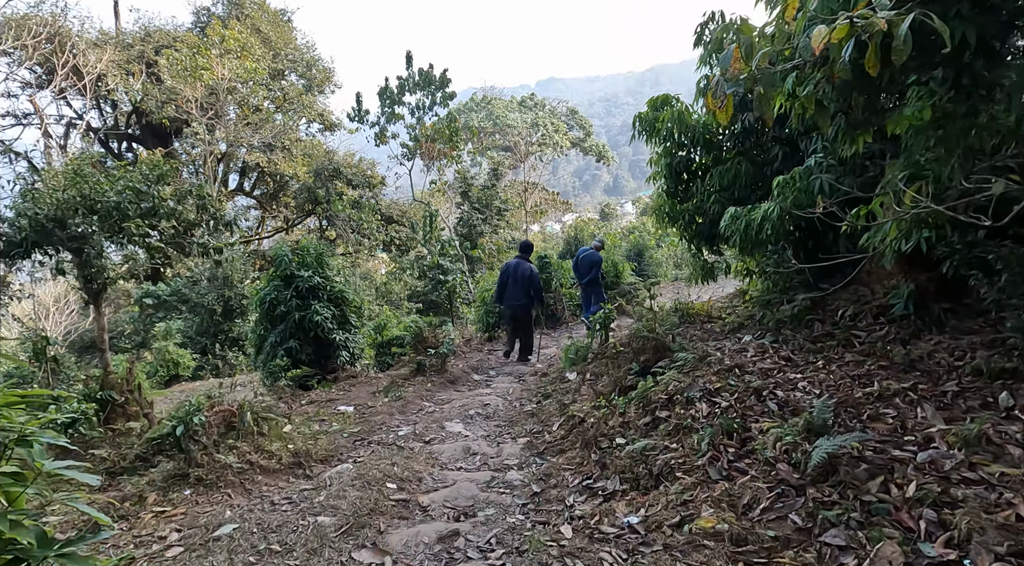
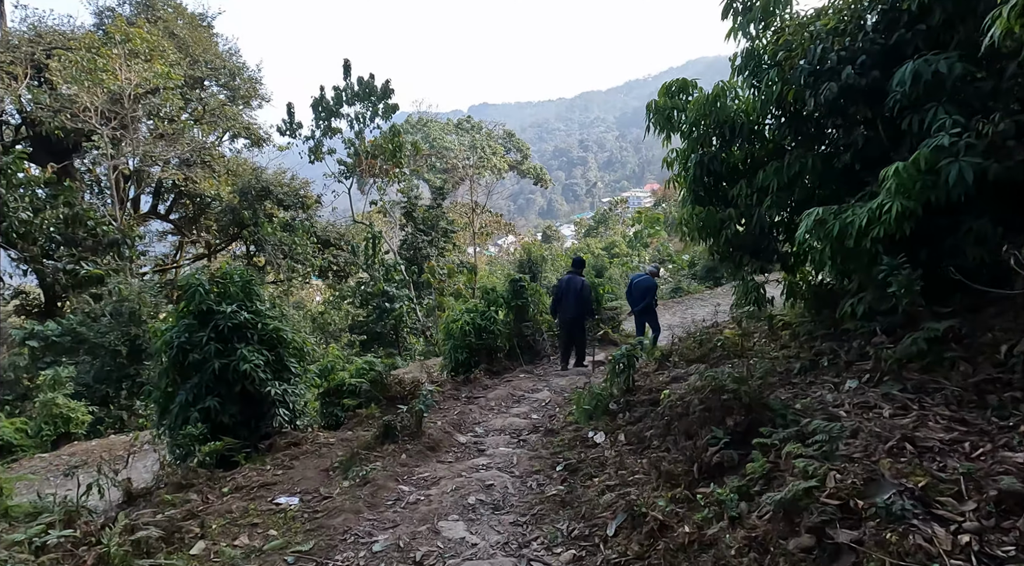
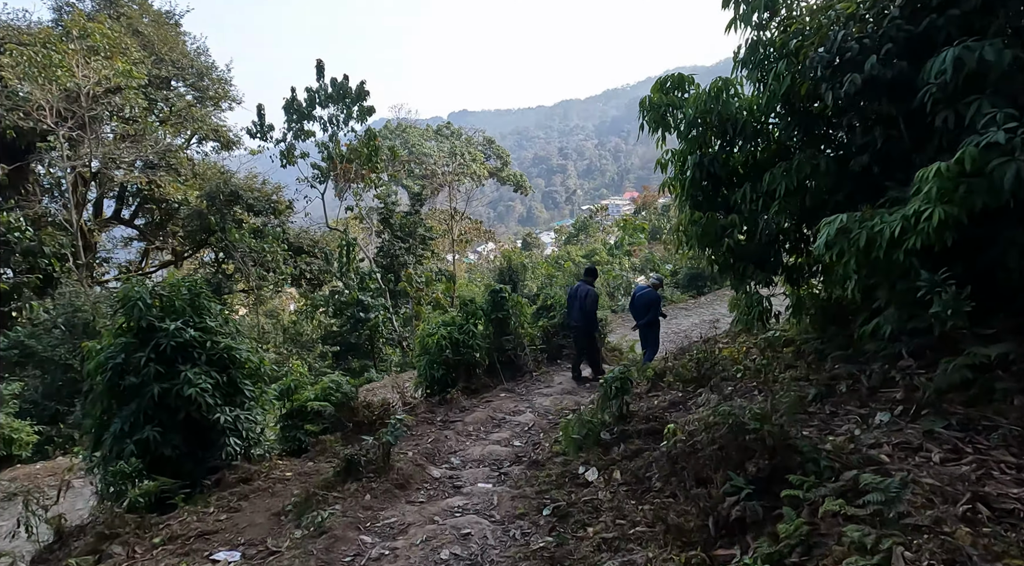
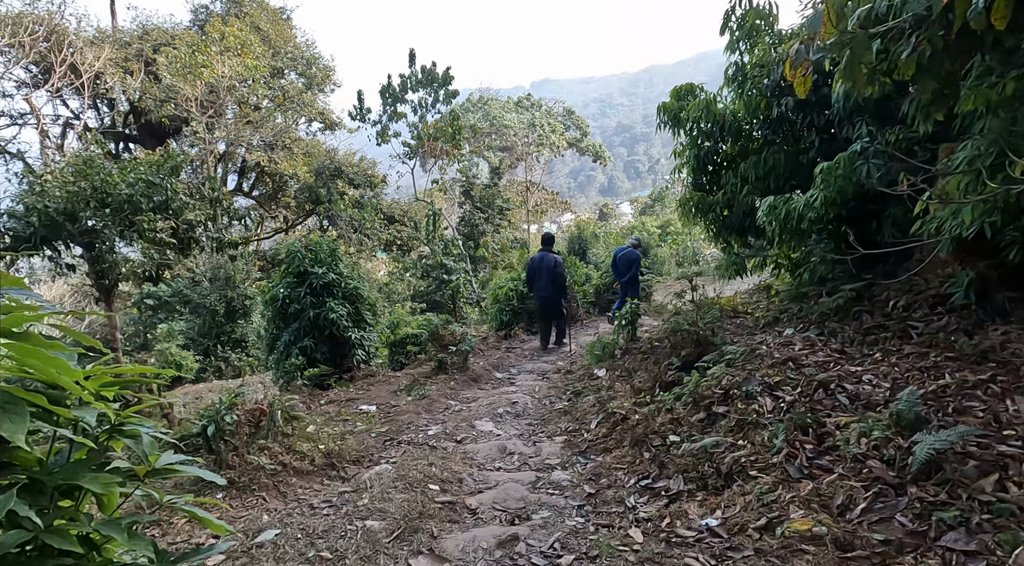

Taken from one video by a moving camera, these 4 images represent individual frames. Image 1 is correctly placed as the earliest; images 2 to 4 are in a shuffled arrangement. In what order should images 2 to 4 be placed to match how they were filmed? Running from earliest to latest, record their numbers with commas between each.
4, 2, 3
